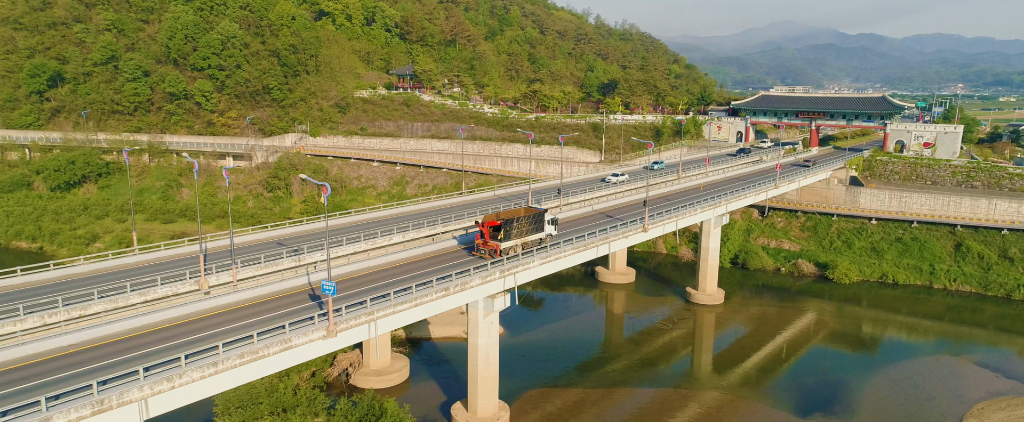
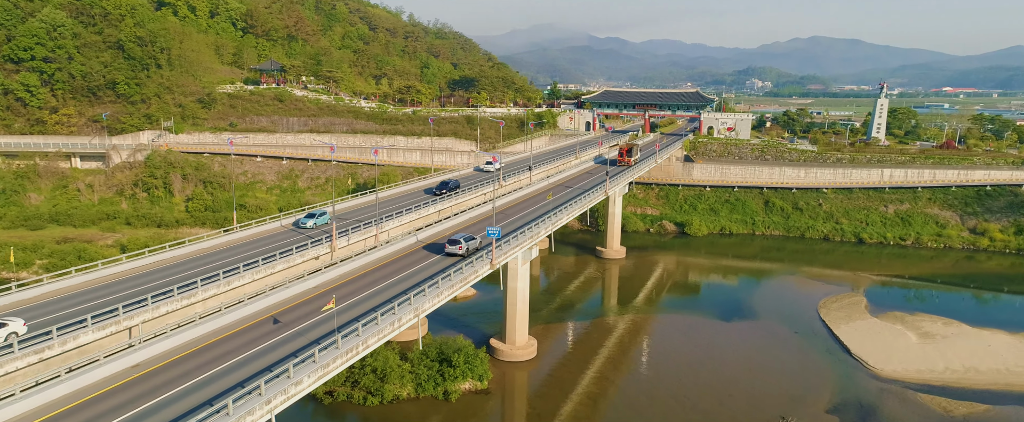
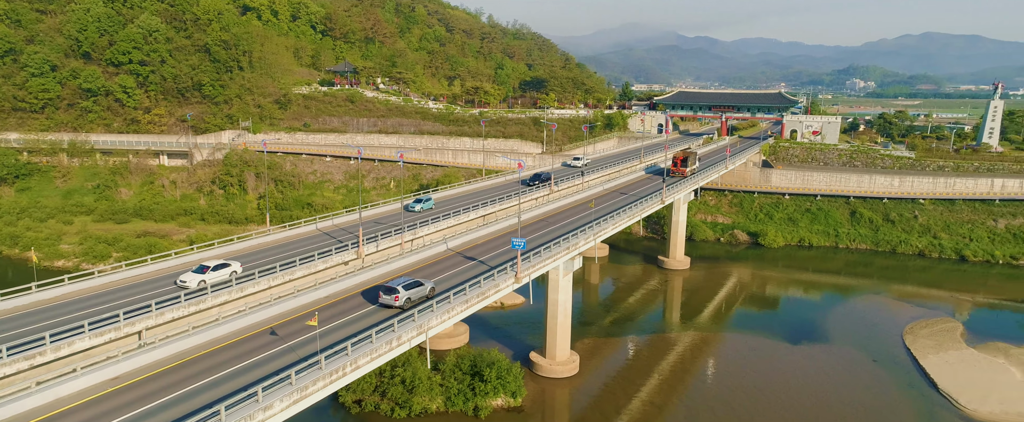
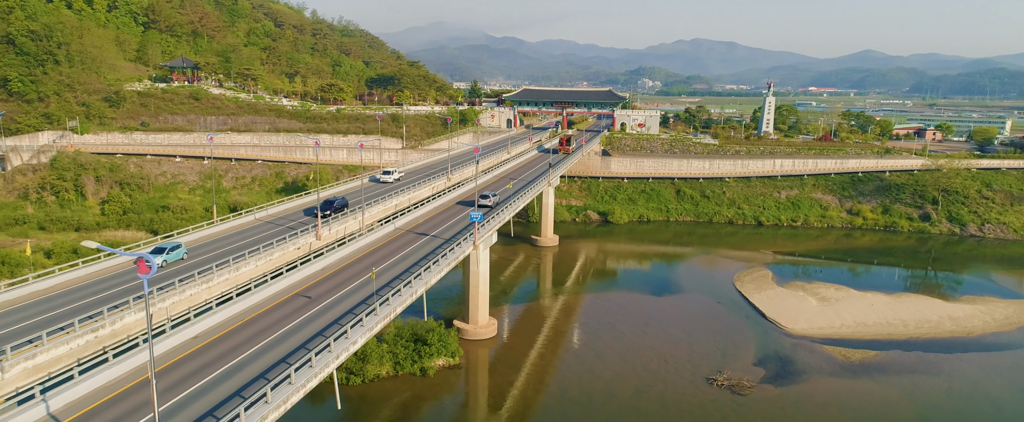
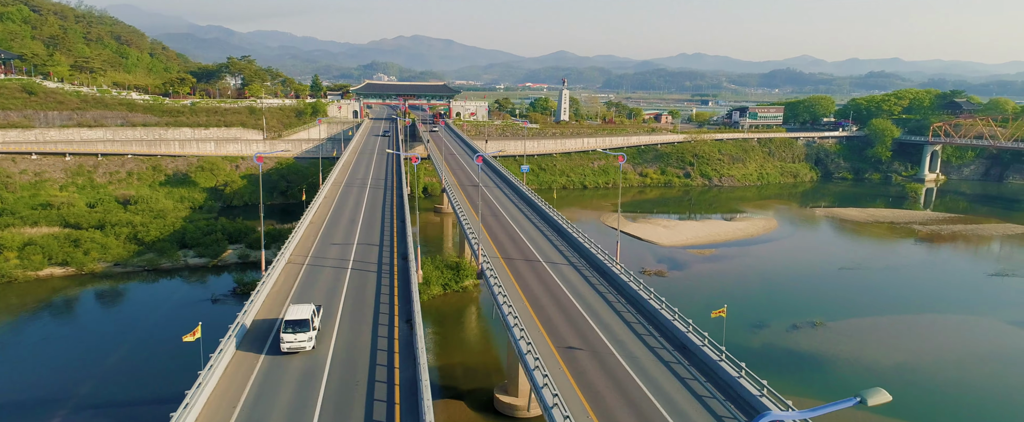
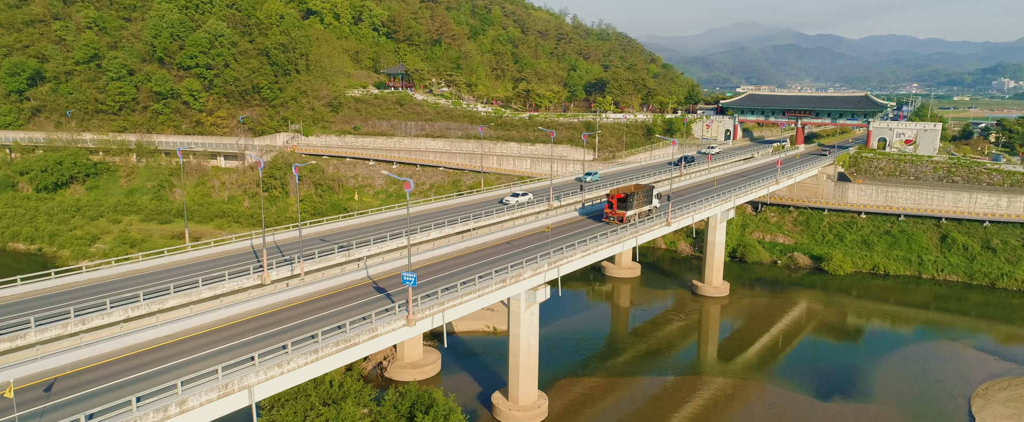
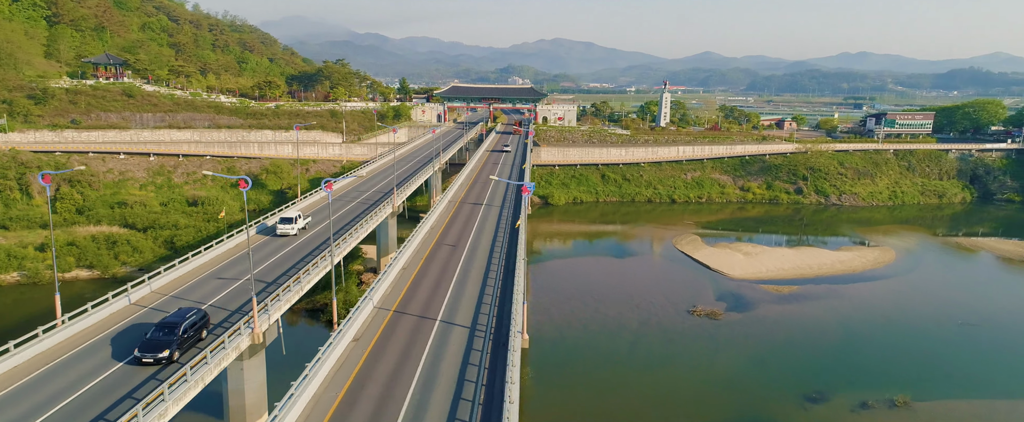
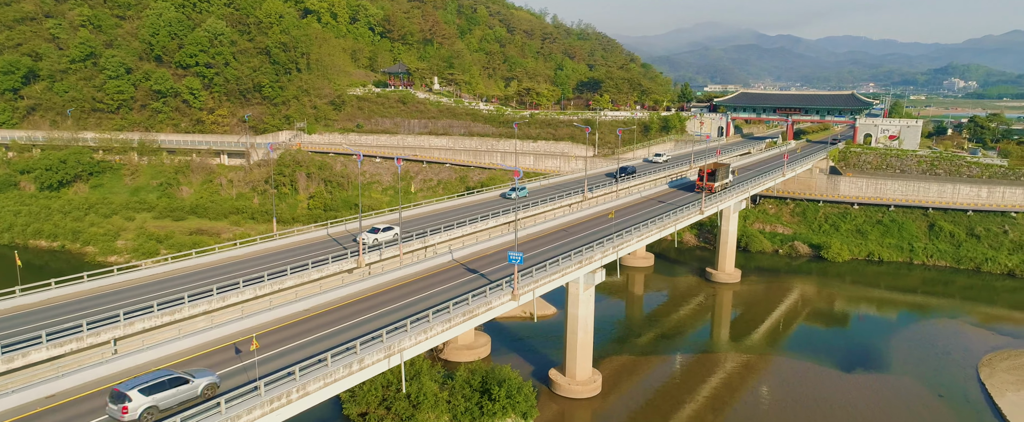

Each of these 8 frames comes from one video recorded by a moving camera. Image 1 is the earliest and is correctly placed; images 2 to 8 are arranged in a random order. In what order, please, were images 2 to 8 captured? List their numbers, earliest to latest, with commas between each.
6, 8, 3, 2, 4, 7, 5
